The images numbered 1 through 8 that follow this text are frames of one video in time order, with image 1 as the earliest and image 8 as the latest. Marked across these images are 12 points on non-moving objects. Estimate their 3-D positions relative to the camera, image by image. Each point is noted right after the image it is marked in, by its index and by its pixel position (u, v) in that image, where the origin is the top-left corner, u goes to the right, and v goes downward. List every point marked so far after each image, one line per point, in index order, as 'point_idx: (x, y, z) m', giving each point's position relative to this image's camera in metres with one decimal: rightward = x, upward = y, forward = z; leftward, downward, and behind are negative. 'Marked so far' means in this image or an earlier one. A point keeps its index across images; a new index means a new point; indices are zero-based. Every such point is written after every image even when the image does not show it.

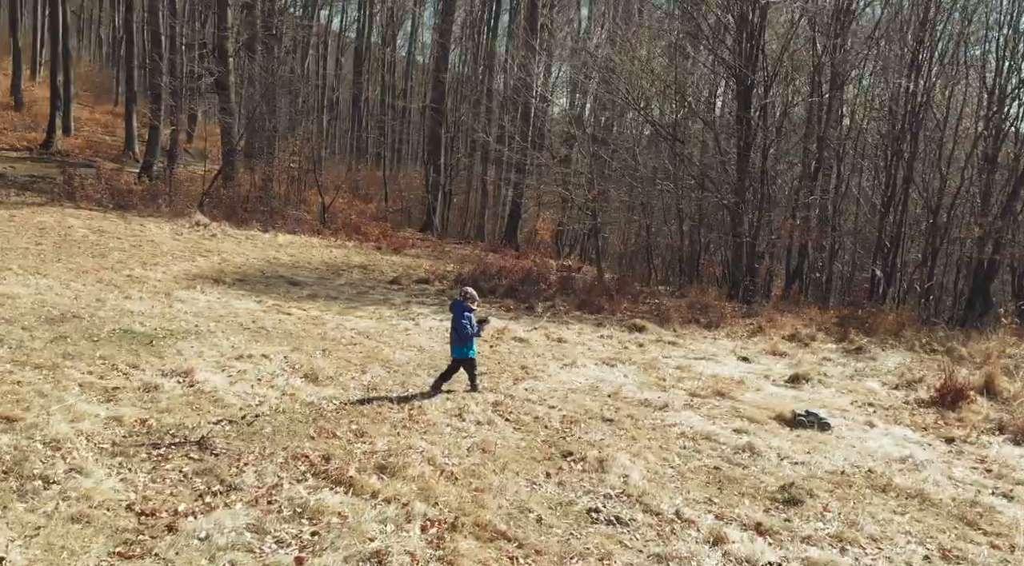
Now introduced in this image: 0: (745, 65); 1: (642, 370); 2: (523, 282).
0: (+4.4, +3.9, +17.1) m
1: (+1.3, -0.9, +9.7) m
2: (+0.2, 0.0, +17.4) m
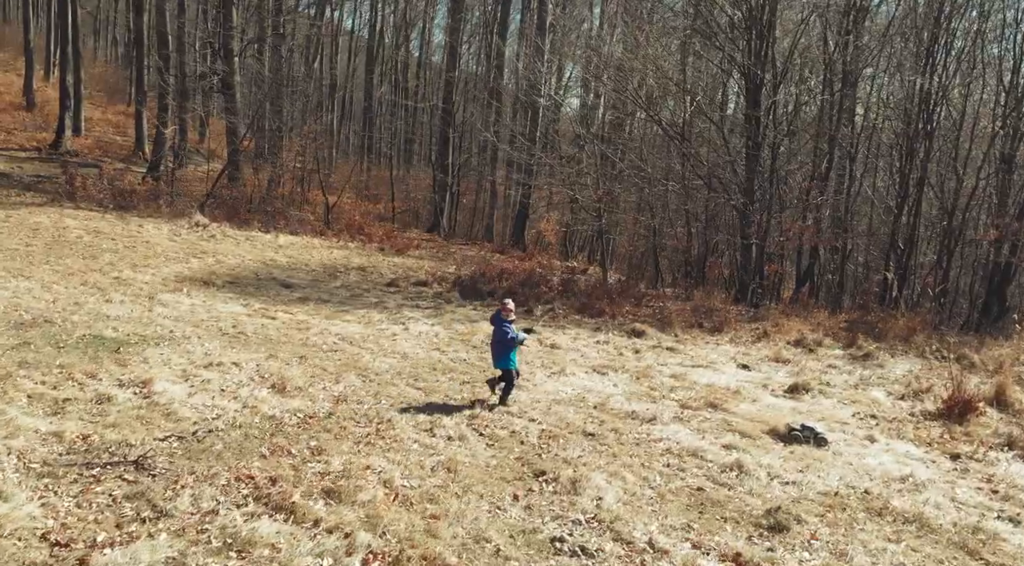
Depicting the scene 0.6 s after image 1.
0: (+4.4, +3.9, +16.7) m
1: (+1.2, -0.9, +9.3) m
2: (+0.2, -0.1, +17.1) m
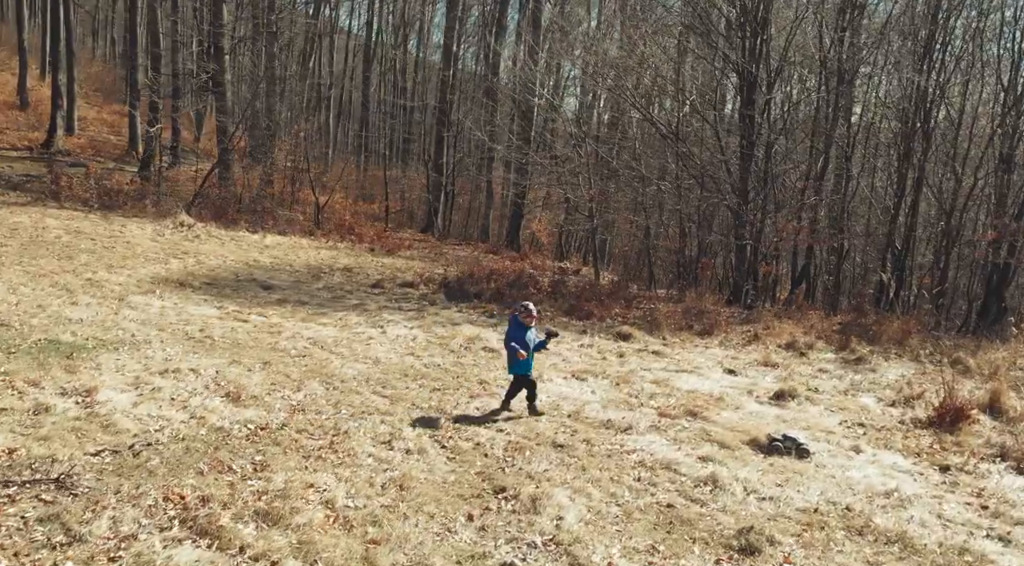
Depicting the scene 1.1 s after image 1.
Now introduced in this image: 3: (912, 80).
0: (+4.2, +3.9, +16.4) m
1: (+1.0, -1.0, +9.0) m
2: (0.0, -0.1, +16.7) m
3: (+7.8, +3.9, +18.1) m
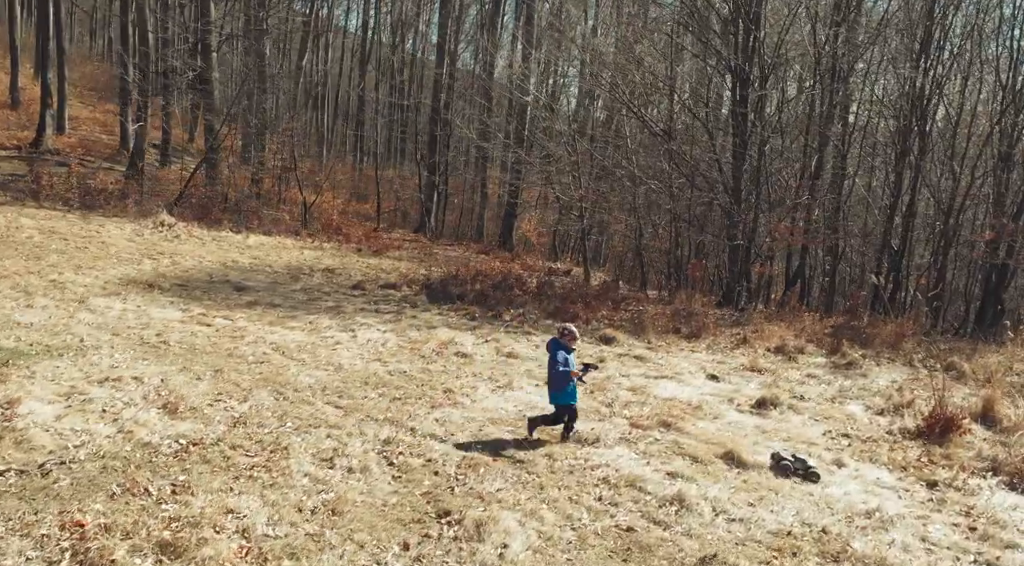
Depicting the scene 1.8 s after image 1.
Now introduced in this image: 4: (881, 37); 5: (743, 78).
0: (+3.9, +3.8, +15.9) m
1: (+0.7, -1.0, +8.5) m
2: (-0.3, -0.1, +16.3) m
3: (+7.5, +3.8, +17.6) m
4: (+7.1, +4.7, +18.0) m
5: (+4.0, +3.5, +16.0) m
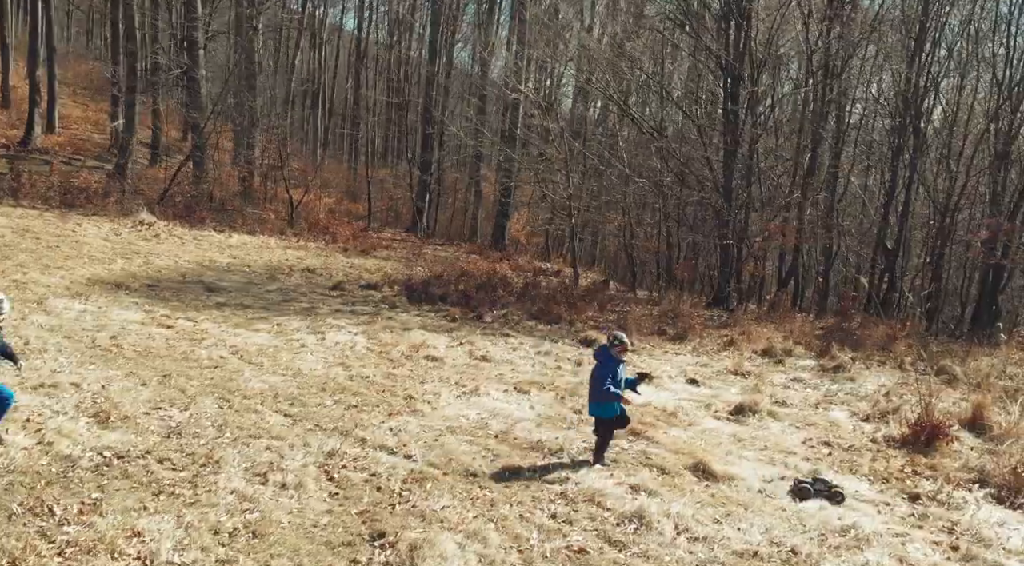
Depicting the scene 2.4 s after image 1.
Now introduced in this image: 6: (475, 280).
0: (+3.6, +3.8, +15.5) m
1: (+0.4, -1.0, +8.1) m
2: (-0.6, -0.1, +15.9) m
3: (+7.2, +3.8, +17.3) m
4: (+6.8, +4.7, +17.6) m
5: (+3.7, +3.5, +15.7) m
6: (-0.6, 0.0, +16.4) m
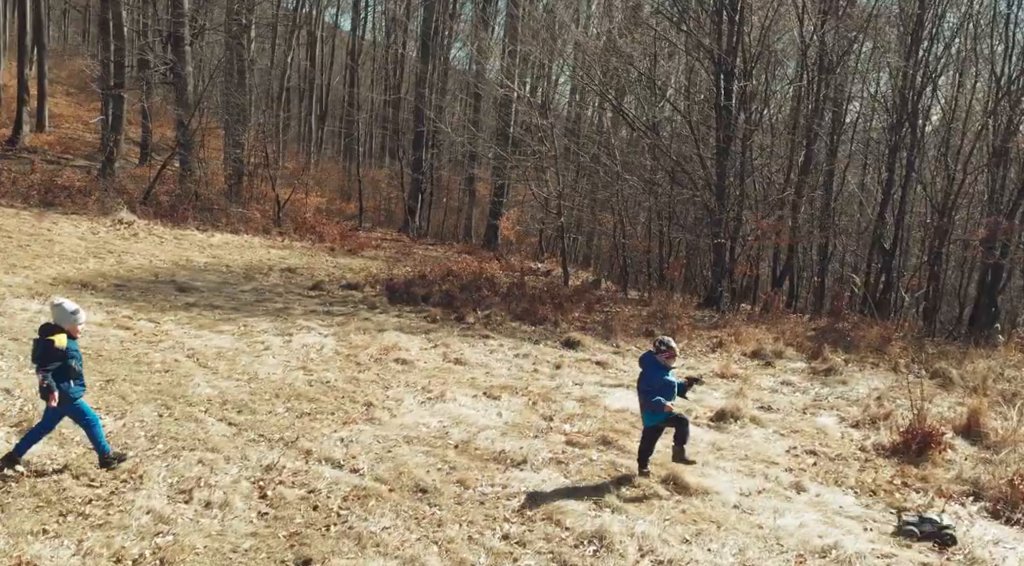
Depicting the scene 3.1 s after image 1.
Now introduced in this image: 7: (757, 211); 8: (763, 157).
0: (+3.4, +3.8, +15.1) m
1: (+0.1, -1.0, +7.7) m
2: (-0.8, -0.1, +15.5) m
3: (+7.0, +3.8, +16.8) m
4: (+6.6, +4.7, +17.2) m
5: (+3.4, +3.5, +15.2) m
6: (-0.9, +0.1, +15.9) m
7: (+4.4, +1.3, +16.7) m
8: (+4.6, +2.3, +17.1) m
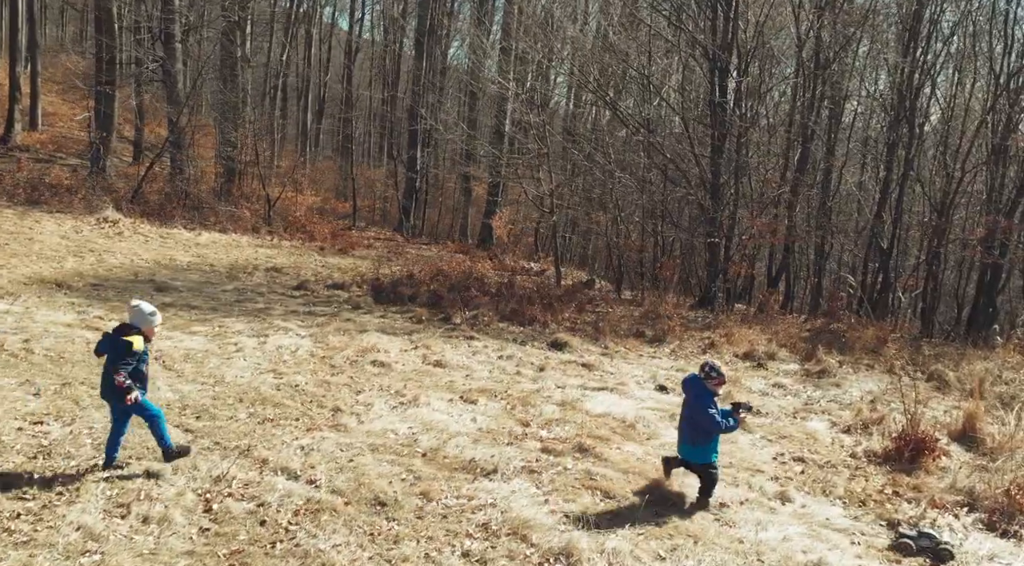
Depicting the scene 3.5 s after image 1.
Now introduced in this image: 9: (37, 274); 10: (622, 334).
0: (+3.2, +3.8, +14.8) m
1: (-0.1, -1.0, +7.4) m
2: (-1.0, -0.1, +15.2) m
3: (+6.8, +3.8, +16.5) m
4: (+6.4, +4.7, +16.9) m
5: (+3.3, +3.5, +14.9) m
6: (-1.1, +0.1, +15.6) m
7: (+4.2, +1.3, +16.4) m
8: (+4.4, +2.3, +16.8) m
9: (-6.4, +0.1, +12.6) m
10: (+1.5, -0.7, +12.9) m
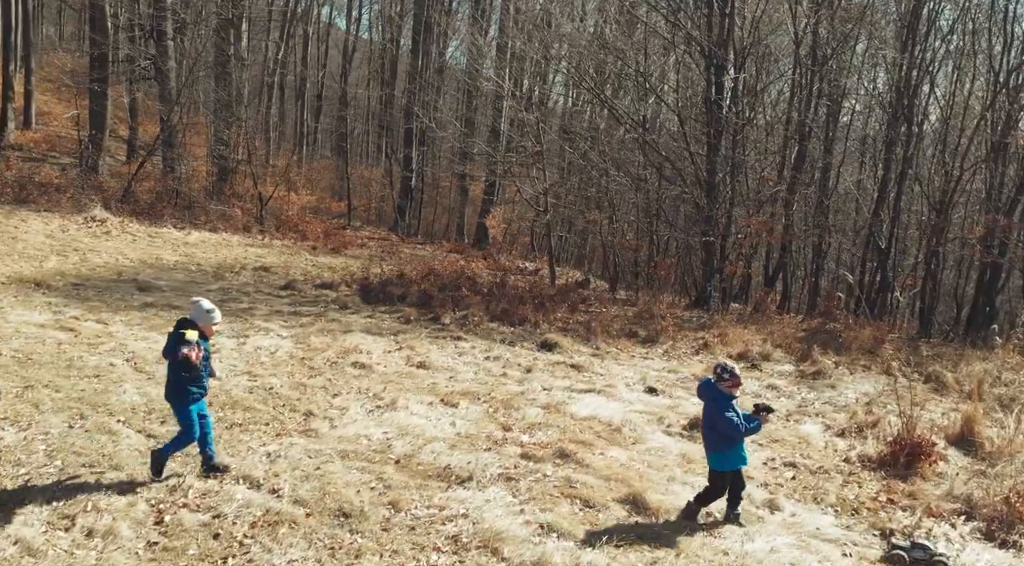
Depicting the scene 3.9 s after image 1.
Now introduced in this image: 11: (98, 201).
0: (+3.1, +3.8, +14.6) m
1: (-0.2, -1.0, +7.2) m
2: (-1.2, -0.1, +14.9) m
3: (+6.6, +3.9, +16.3) m
4: (+6.3, +4.7, +16.6) m
5: (+3.1, +3.5, +14.7) m
6: (-1.2, +0.1, +15.4) m
7: (+4.0, +1.3, +16.2) m
8: (+4.2, +2.4, +16.5) m
9: (-6.6, +0.1, +12.3) m
10: (+1.4, -0.7, +12.7) m
11: (-9.0, +1.8, +20.2) m
